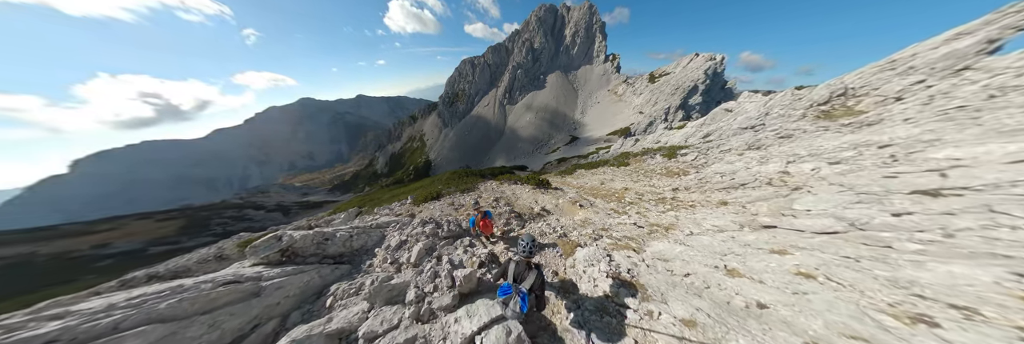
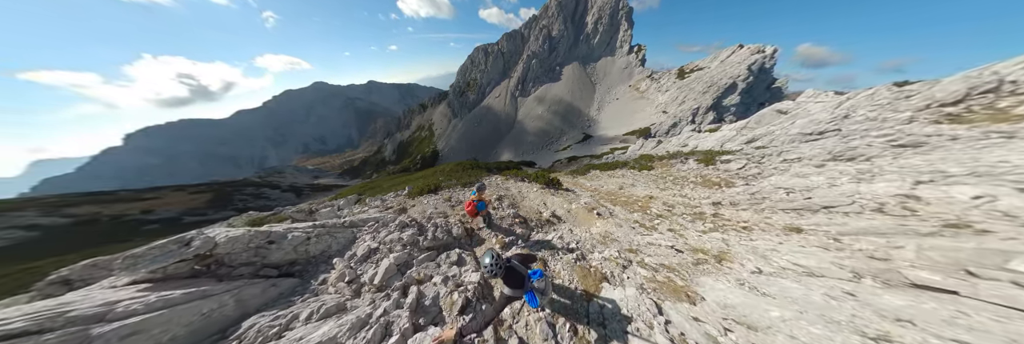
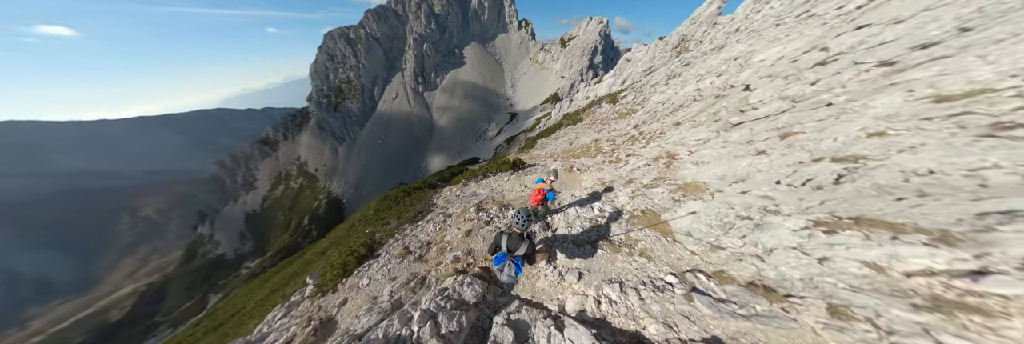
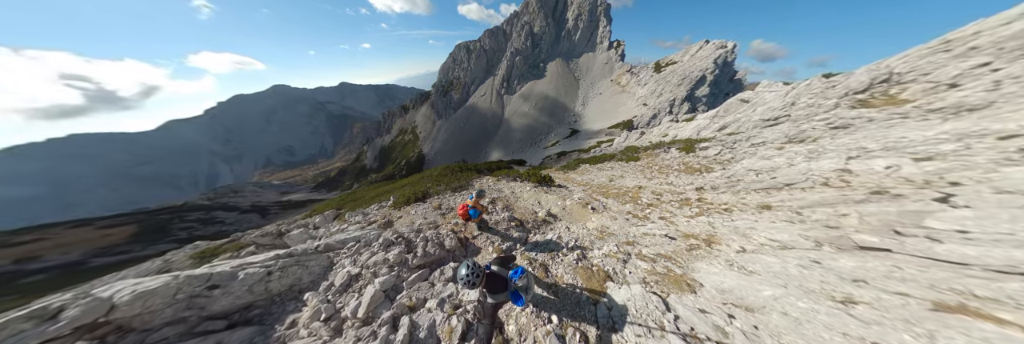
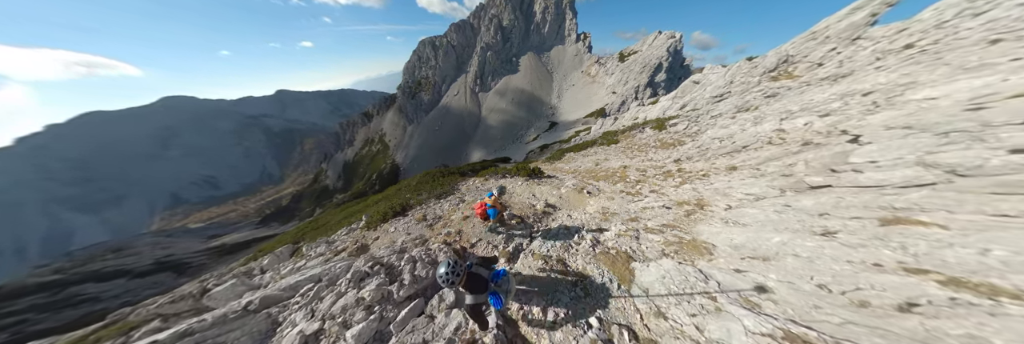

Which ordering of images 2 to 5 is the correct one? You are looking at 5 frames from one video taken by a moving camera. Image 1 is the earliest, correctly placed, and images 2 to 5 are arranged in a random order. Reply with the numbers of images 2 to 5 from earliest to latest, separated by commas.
2, 4, 5, 3
